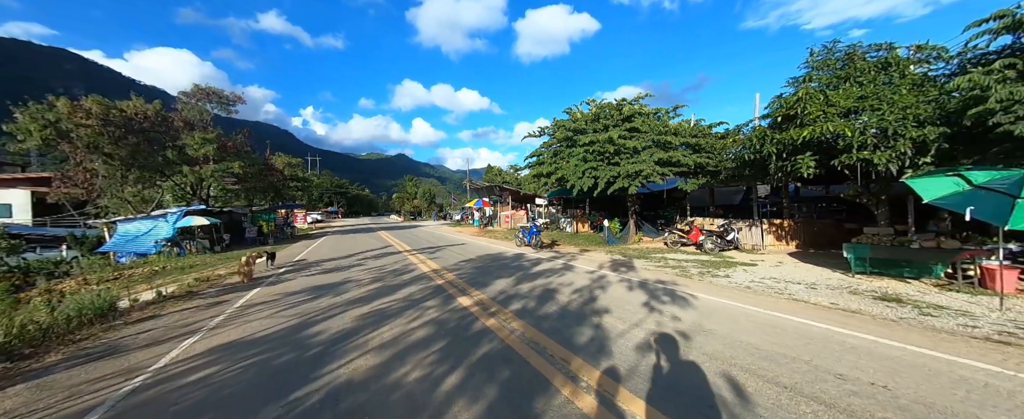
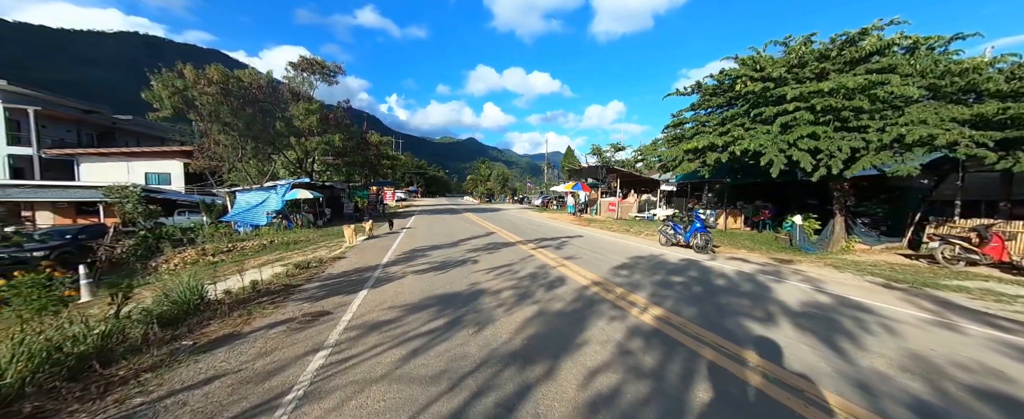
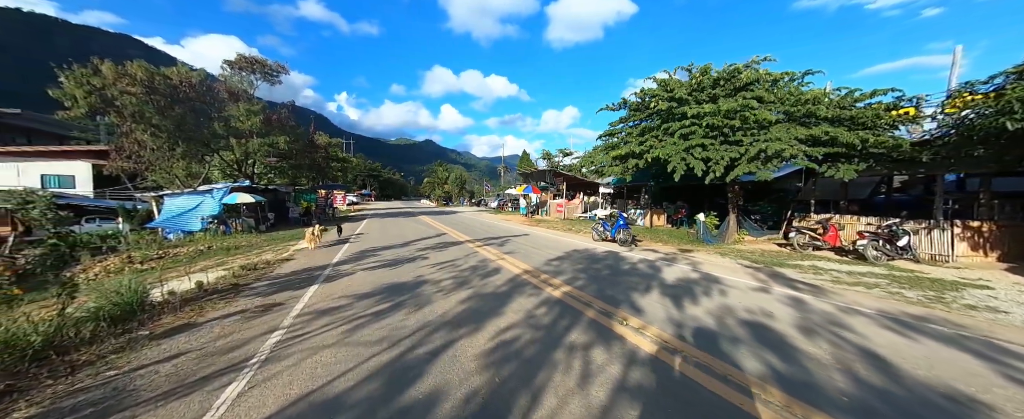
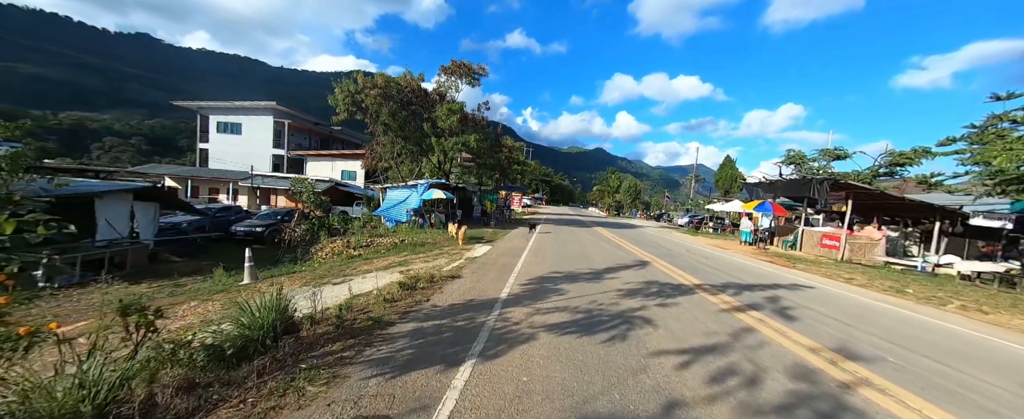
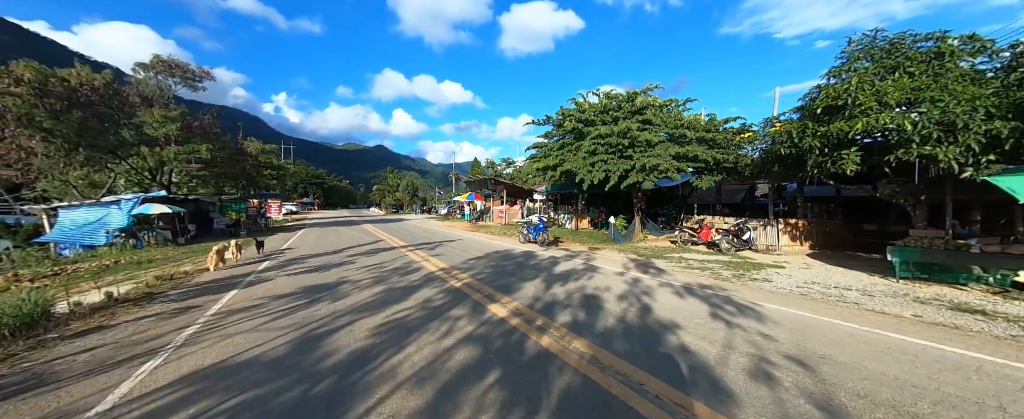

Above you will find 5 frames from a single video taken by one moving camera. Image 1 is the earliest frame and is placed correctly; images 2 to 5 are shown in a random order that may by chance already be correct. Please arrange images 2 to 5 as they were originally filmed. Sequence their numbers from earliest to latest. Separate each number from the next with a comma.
5, 3, 2, 4
